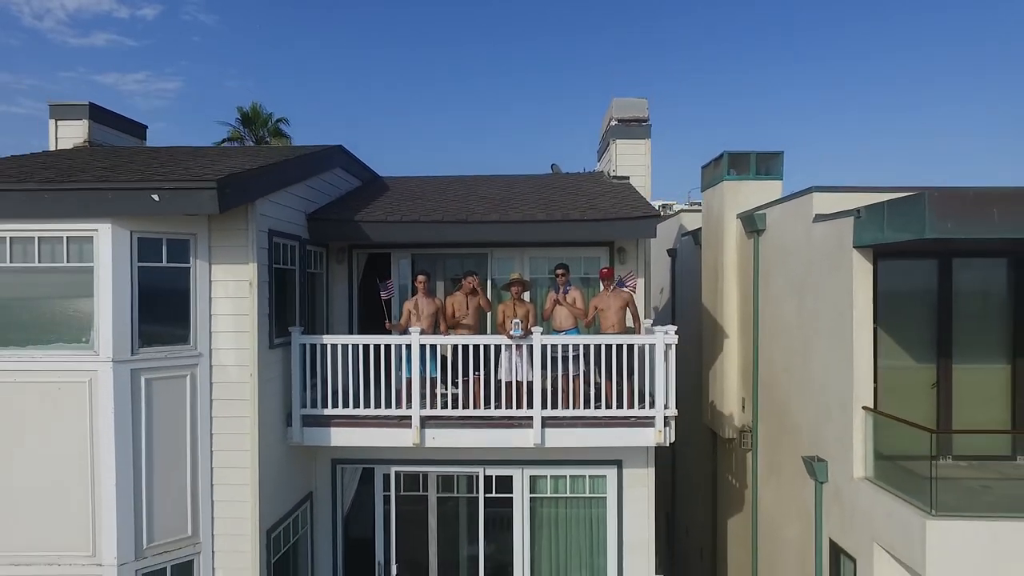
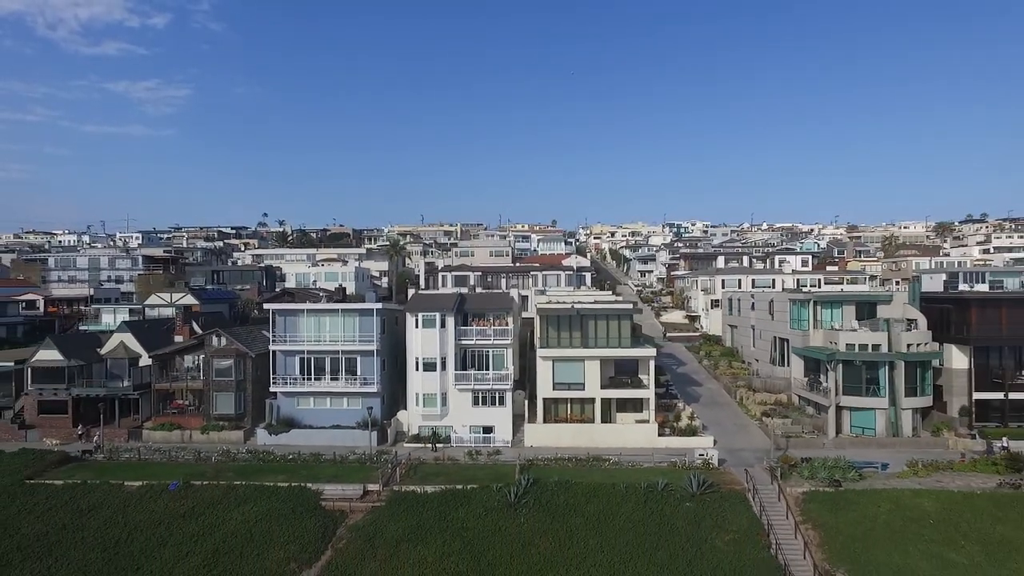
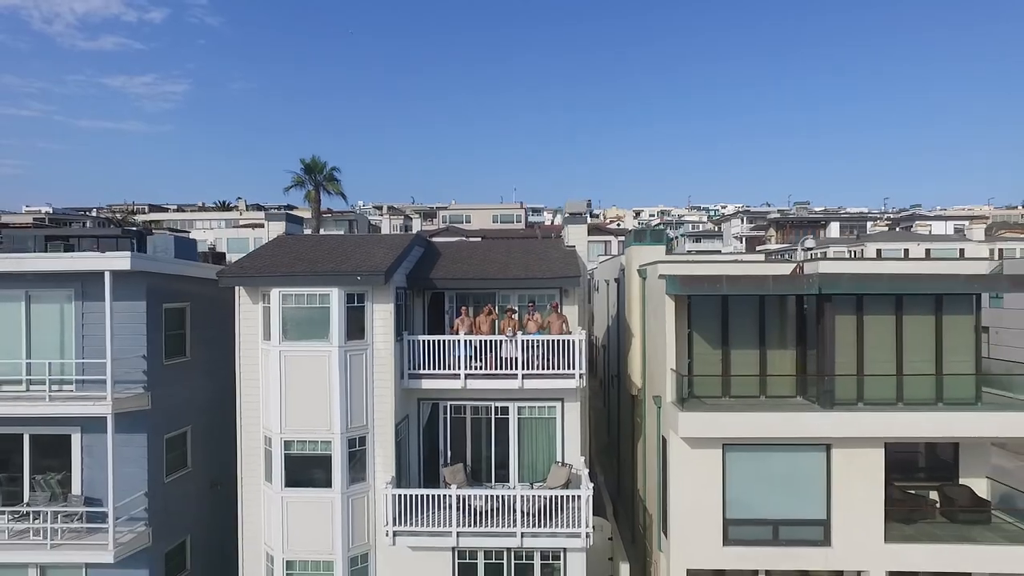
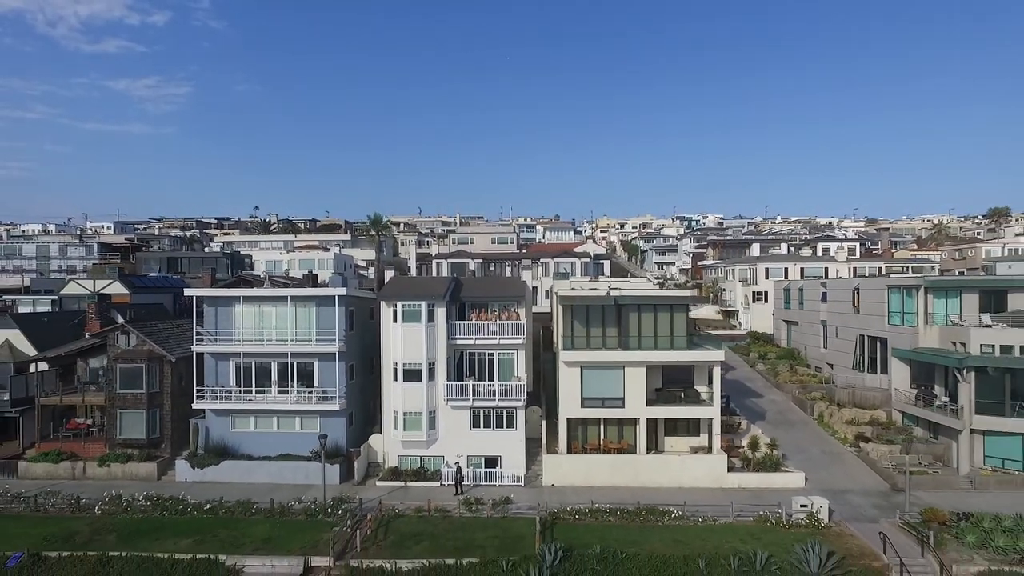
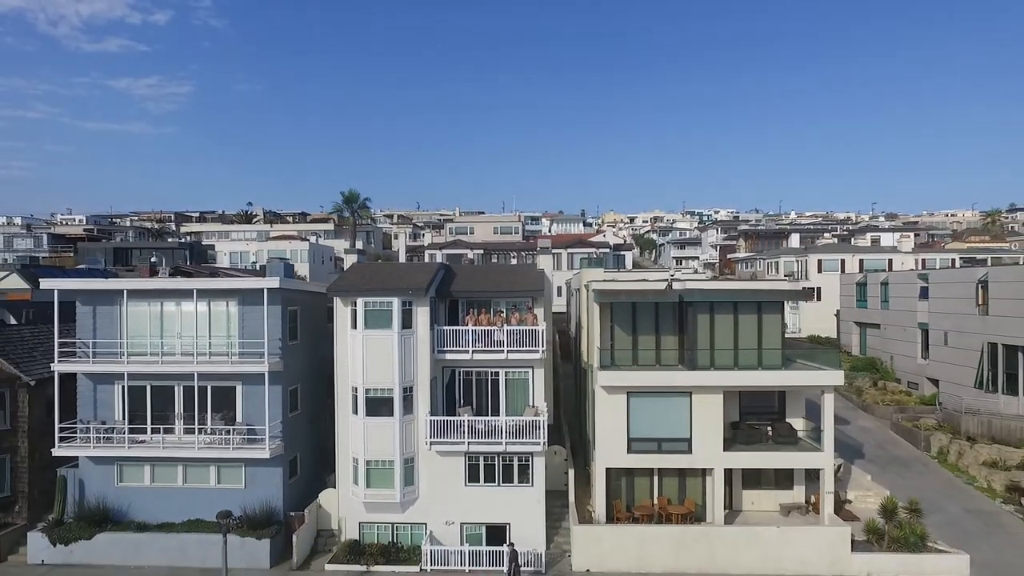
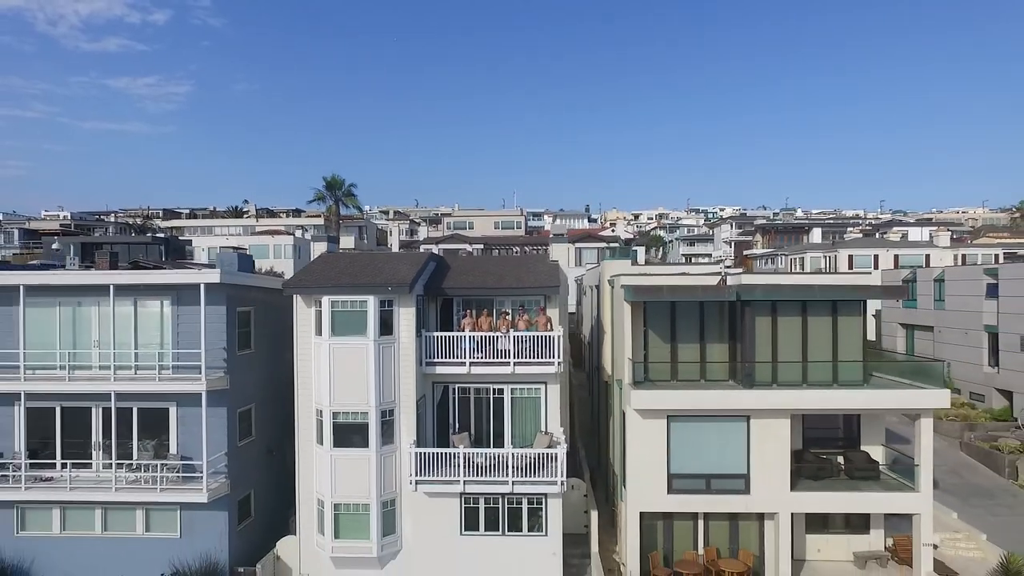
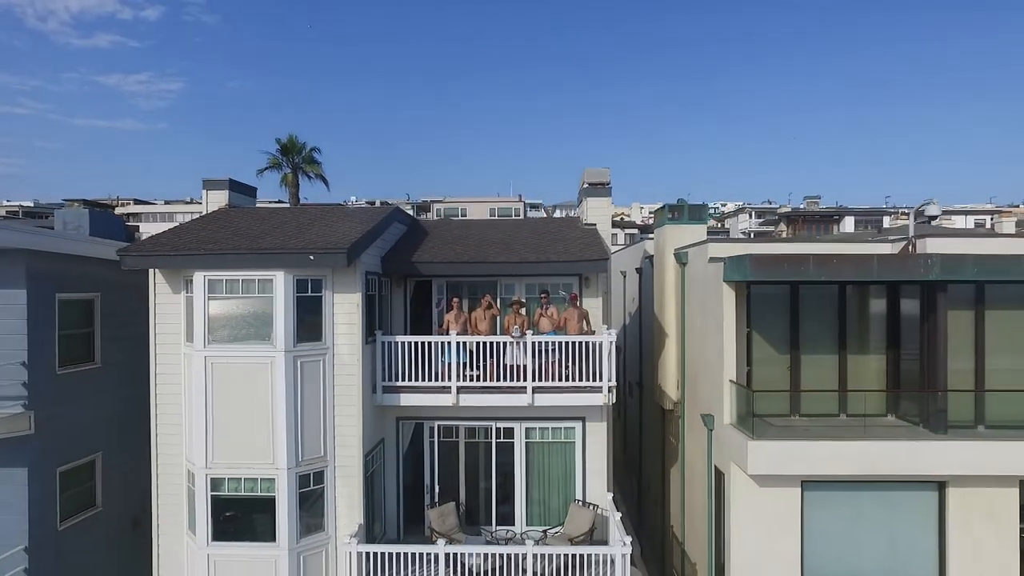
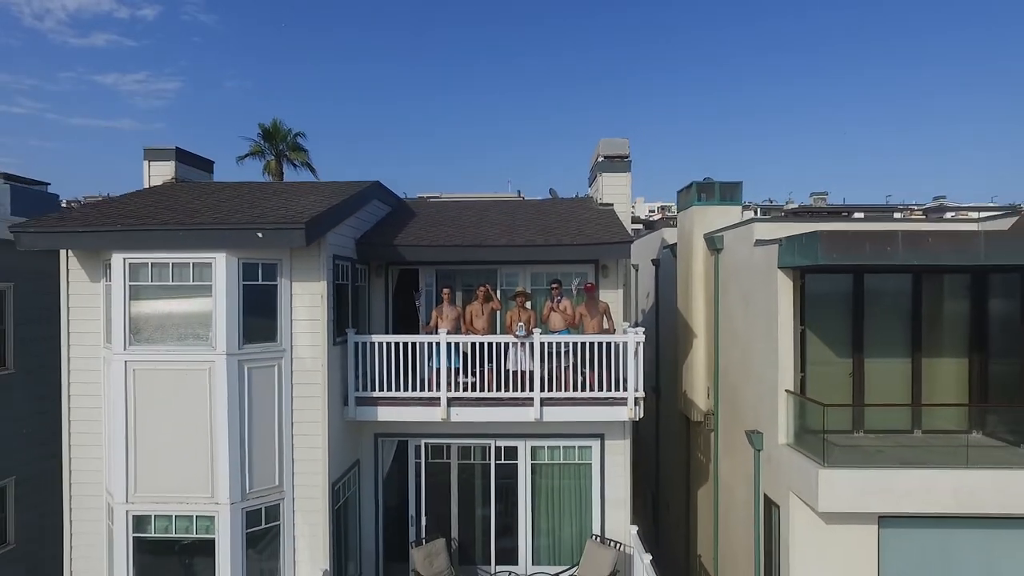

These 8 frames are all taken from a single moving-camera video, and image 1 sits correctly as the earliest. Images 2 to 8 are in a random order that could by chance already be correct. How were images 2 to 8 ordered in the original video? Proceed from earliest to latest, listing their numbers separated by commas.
8, 7, 3, 6, 5, 4, 2
